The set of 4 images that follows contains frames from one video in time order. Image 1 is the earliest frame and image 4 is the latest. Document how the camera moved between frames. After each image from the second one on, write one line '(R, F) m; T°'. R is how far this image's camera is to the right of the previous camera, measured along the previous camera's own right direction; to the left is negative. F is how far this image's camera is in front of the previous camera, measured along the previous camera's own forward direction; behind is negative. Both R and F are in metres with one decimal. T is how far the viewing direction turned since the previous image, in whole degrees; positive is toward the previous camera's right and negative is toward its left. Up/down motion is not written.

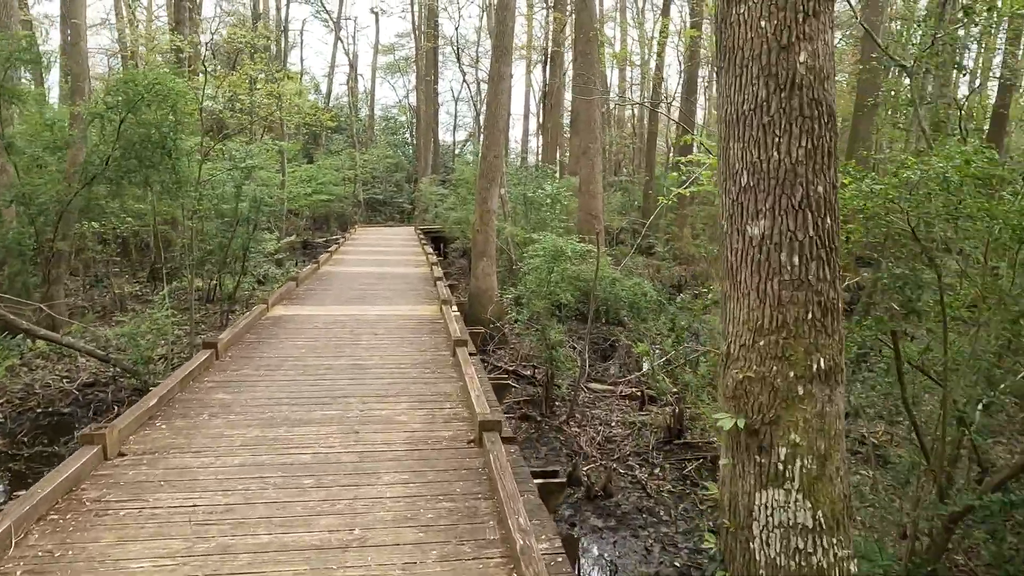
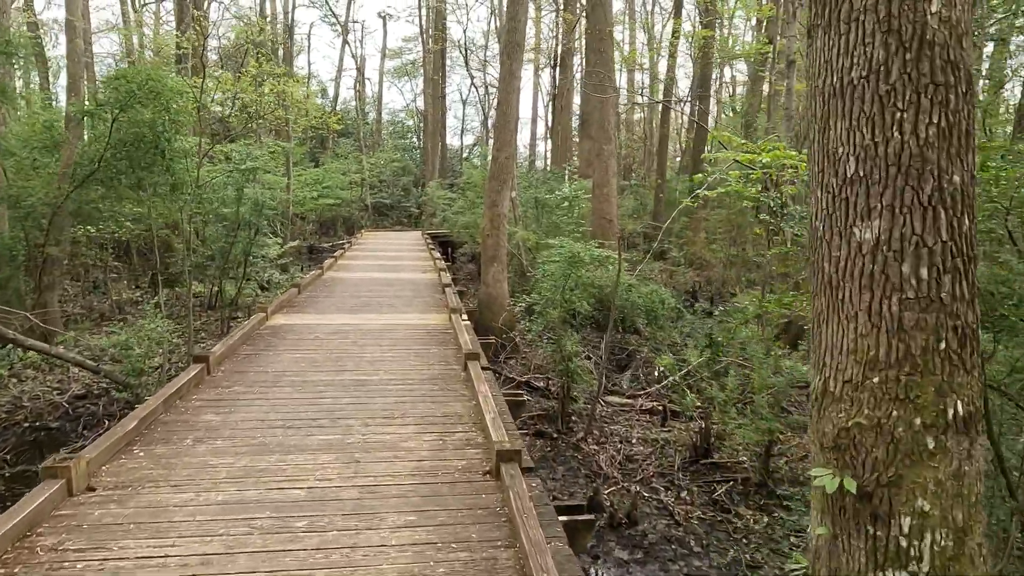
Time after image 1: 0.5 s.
(-0.1, +0.4) m; -1°
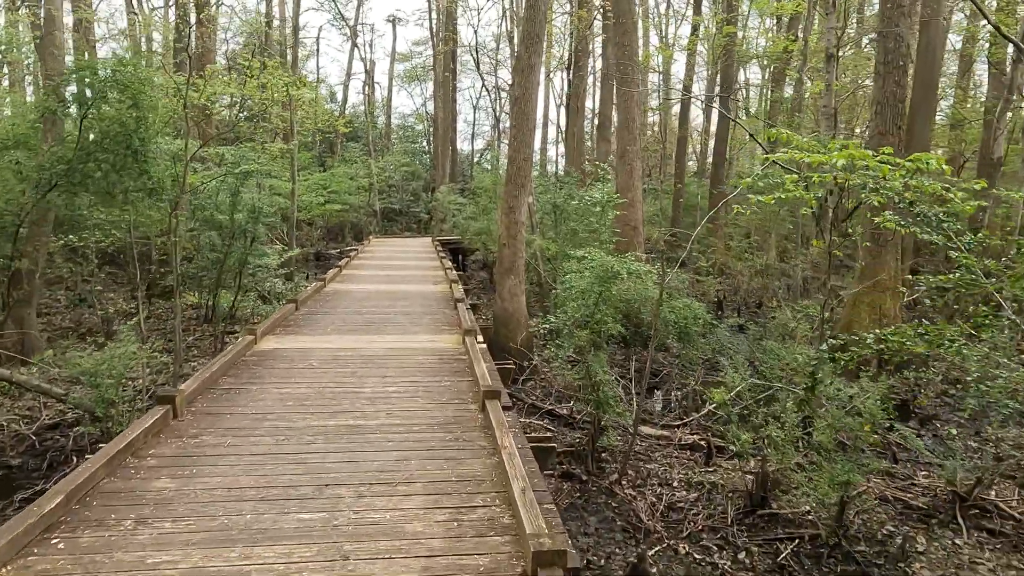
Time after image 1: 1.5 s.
(-0.1, +0.8) m; -1°
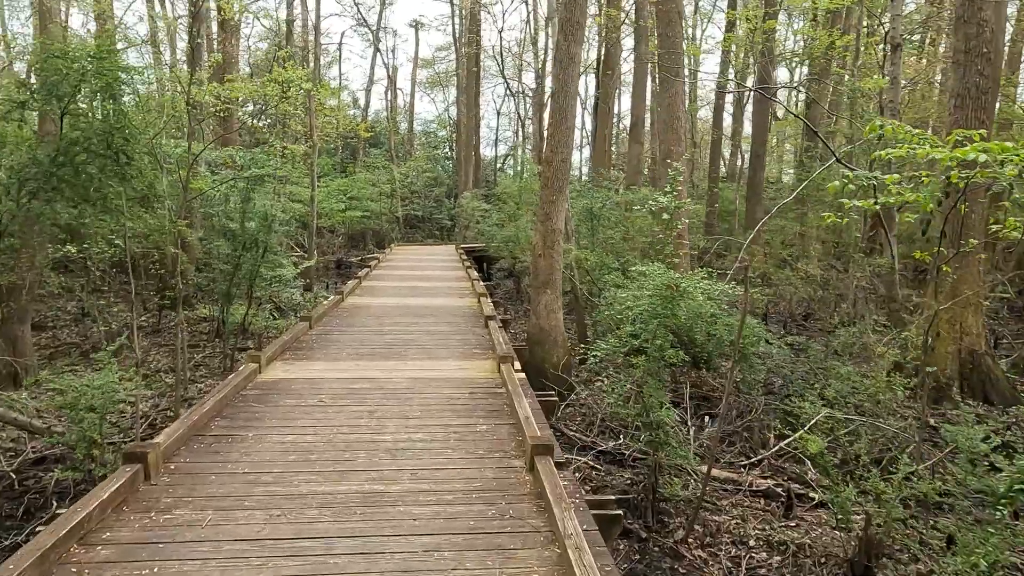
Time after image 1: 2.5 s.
(-0.2, +0.8) m; -2°
